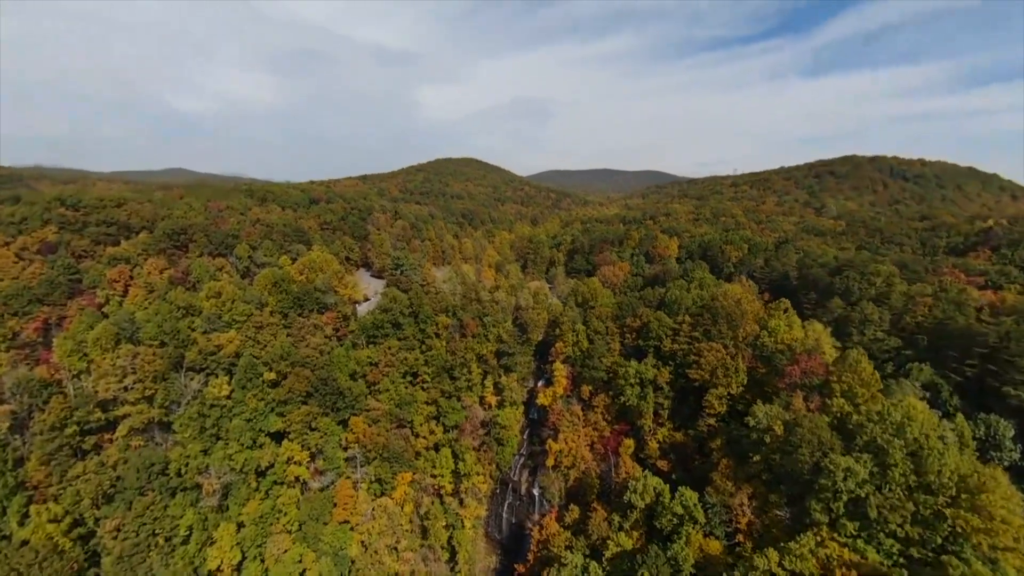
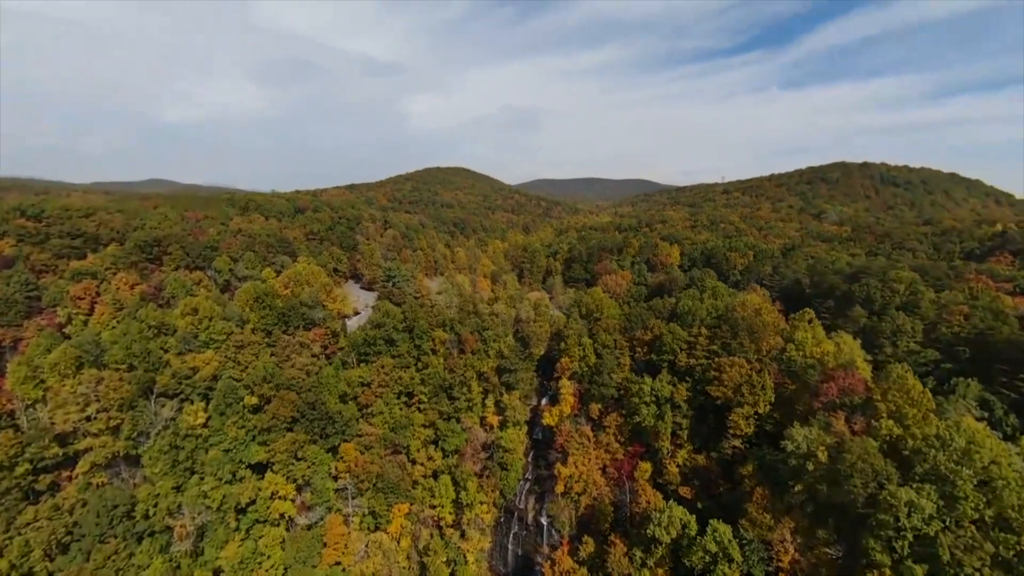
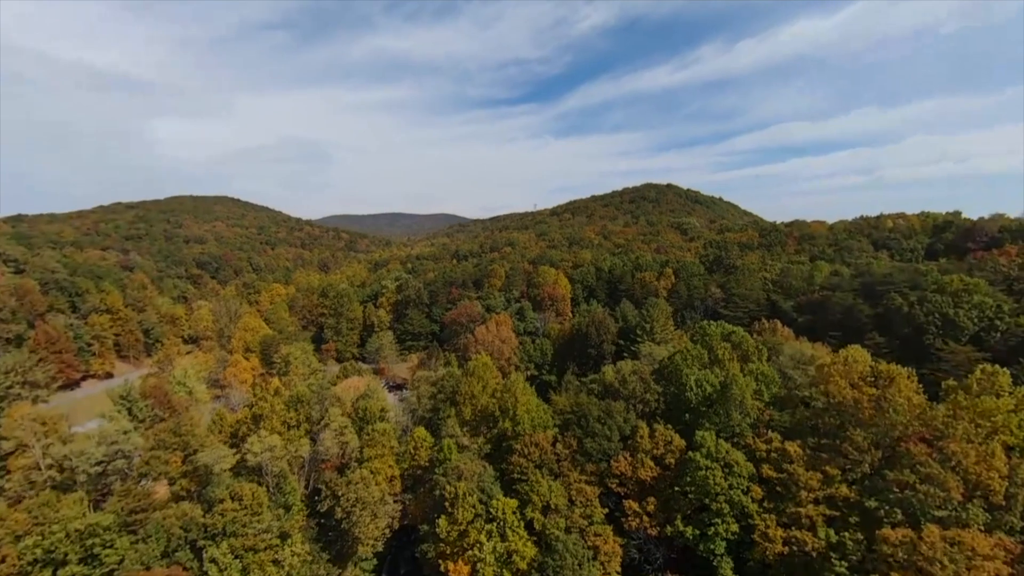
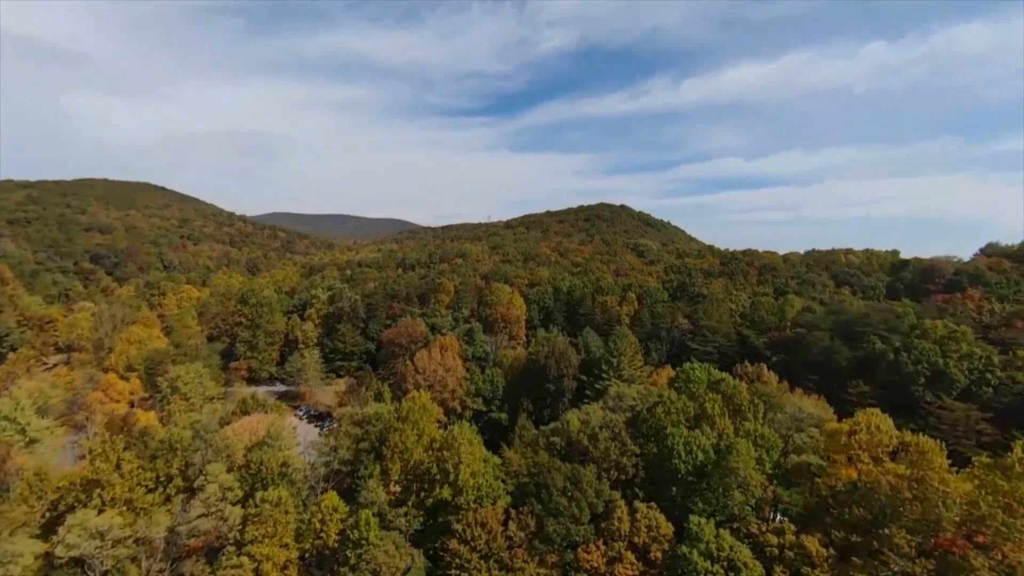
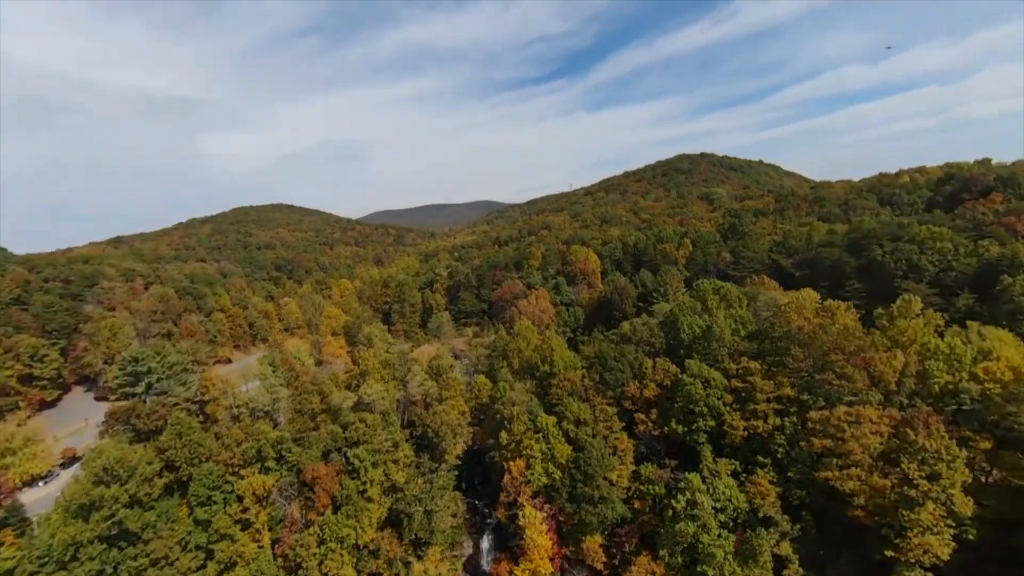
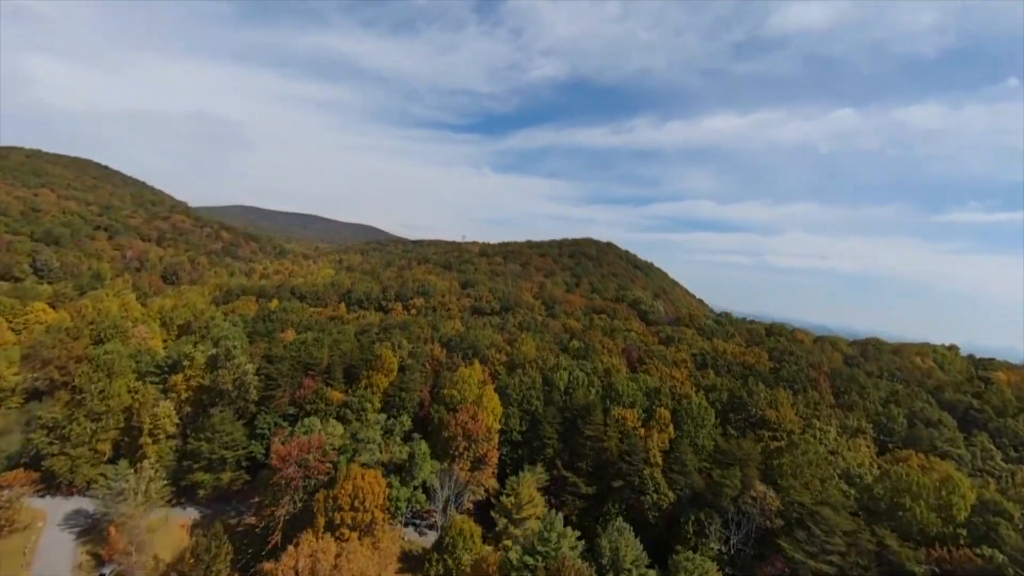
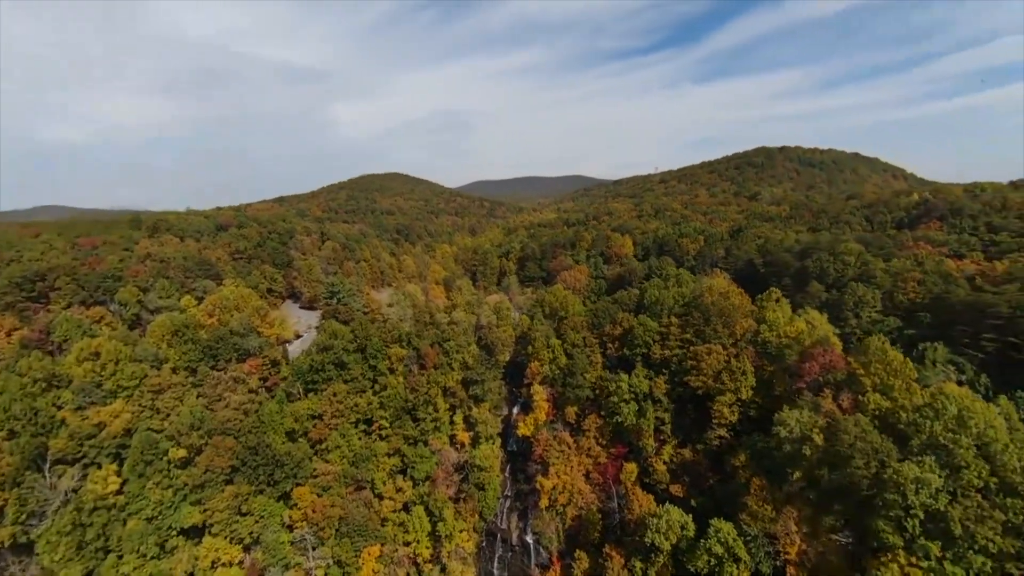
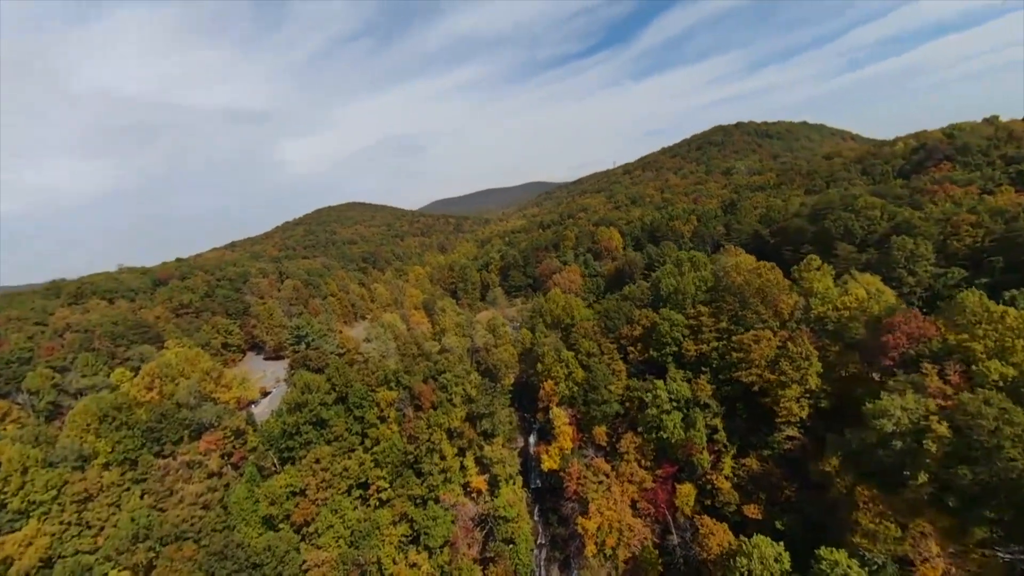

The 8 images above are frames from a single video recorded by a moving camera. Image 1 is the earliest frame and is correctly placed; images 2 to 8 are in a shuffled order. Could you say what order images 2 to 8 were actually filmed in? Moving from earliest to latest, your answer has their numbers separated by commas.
2, 7, 8, 5, 3, 4, 6
